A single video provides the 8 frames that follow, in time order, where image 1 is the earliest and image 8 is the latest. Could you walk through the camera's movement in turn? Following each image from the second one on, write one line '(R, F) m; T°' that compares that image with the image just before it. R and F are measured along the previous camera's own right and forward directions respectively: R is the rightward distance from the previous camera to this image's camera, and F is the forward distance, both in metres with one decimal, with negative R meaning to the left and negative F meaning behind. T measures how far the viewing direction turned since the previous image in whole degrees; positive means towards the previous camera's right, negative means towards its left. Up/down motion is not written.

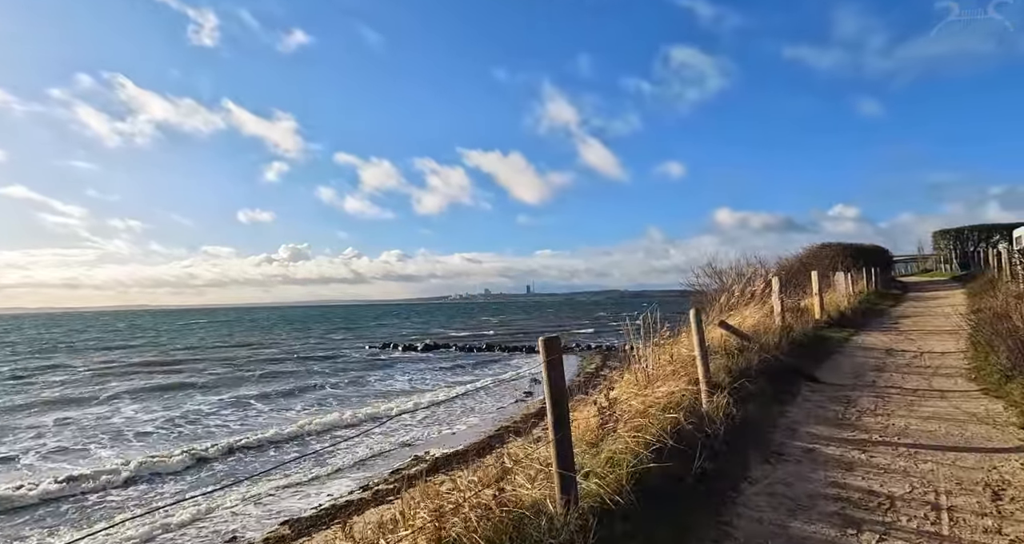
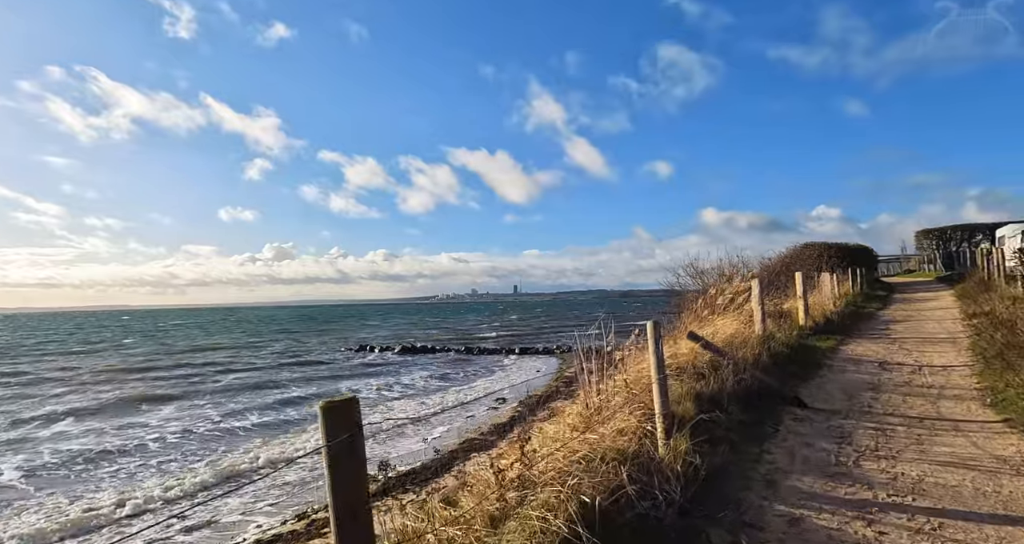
(+0.7, +1.2) m; +1°
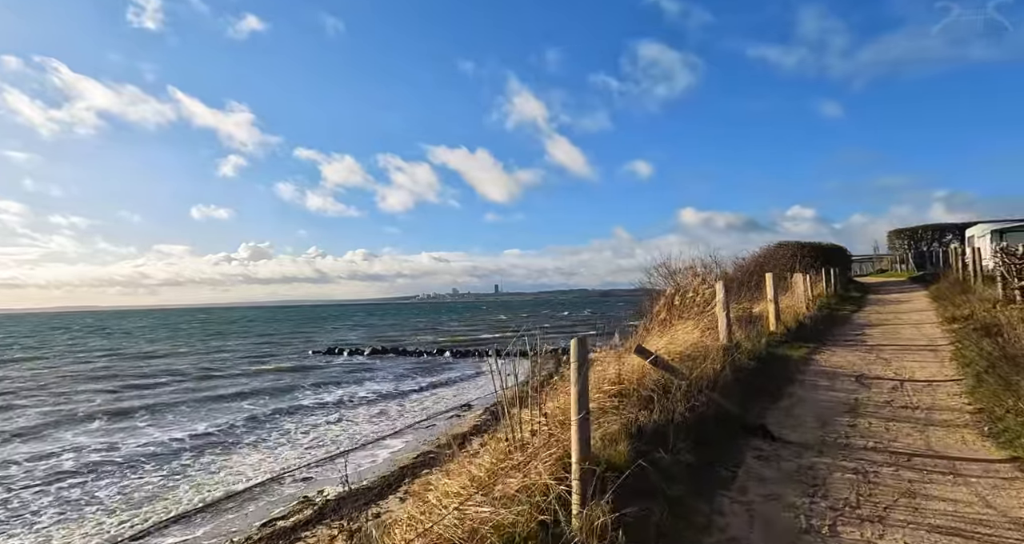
(+0.7, +1.1) m; +2°
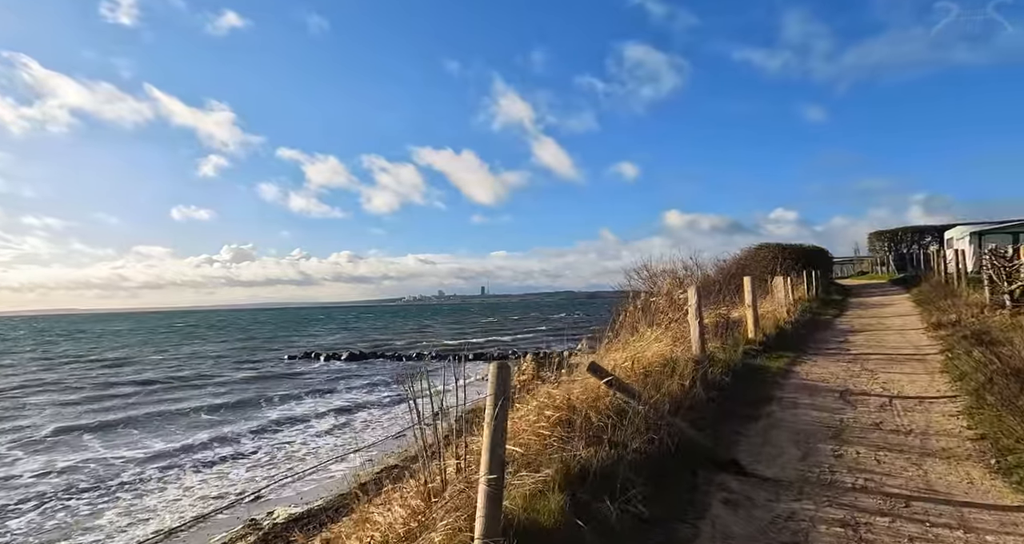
(+0.5, +0.8) m; +1°
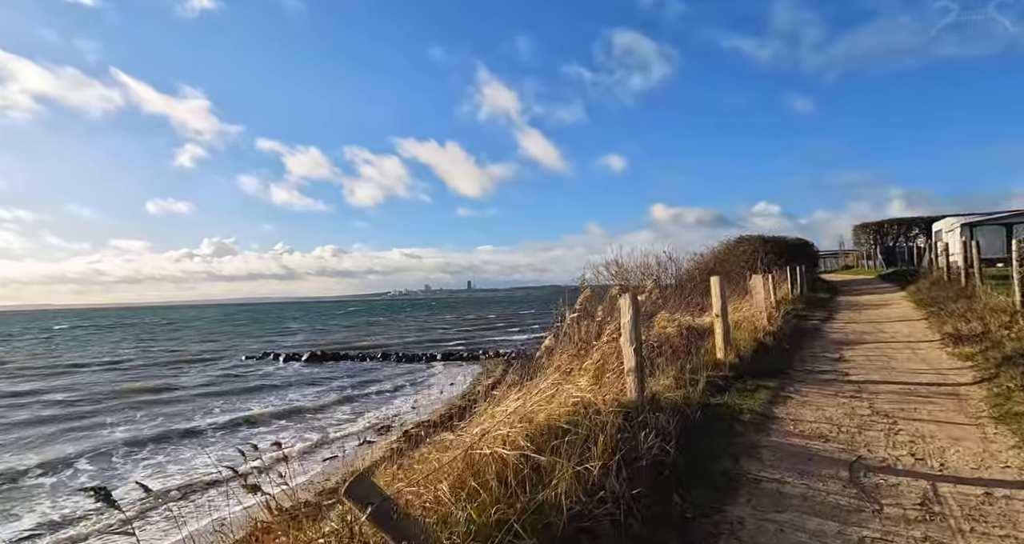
(+1.3, +2.4) m; +2°
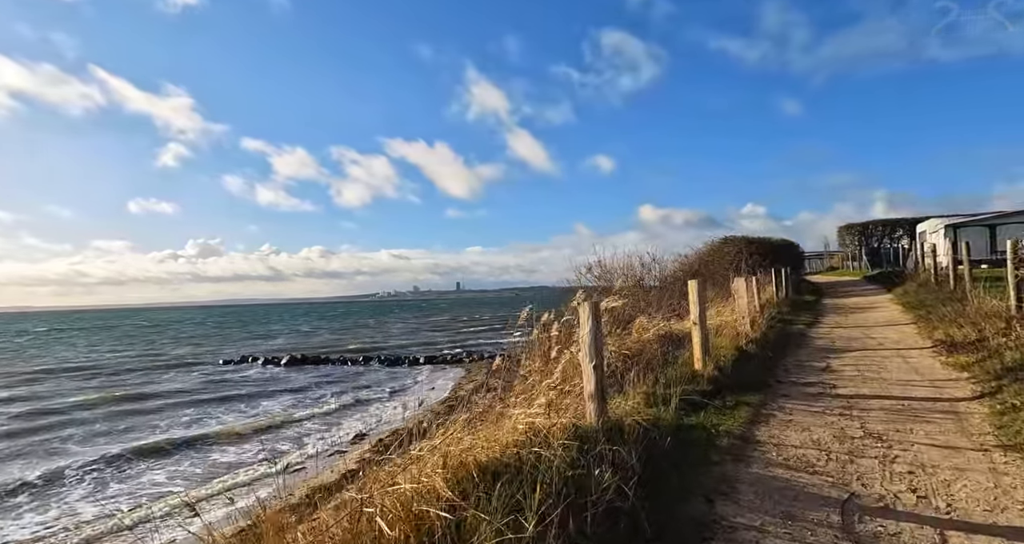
(+0.4, +0.6) m; +1°
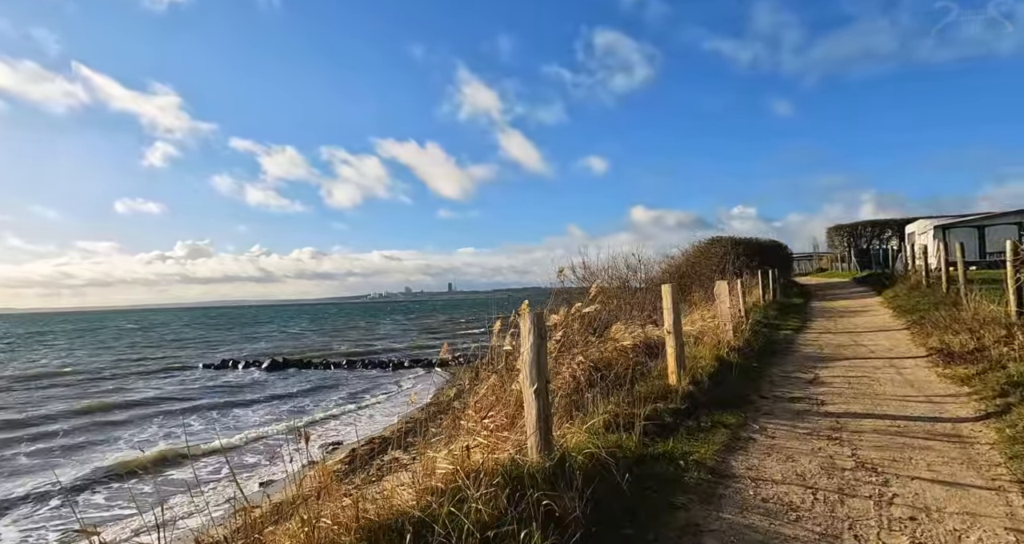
(+0.4, +0.7) m; +1°
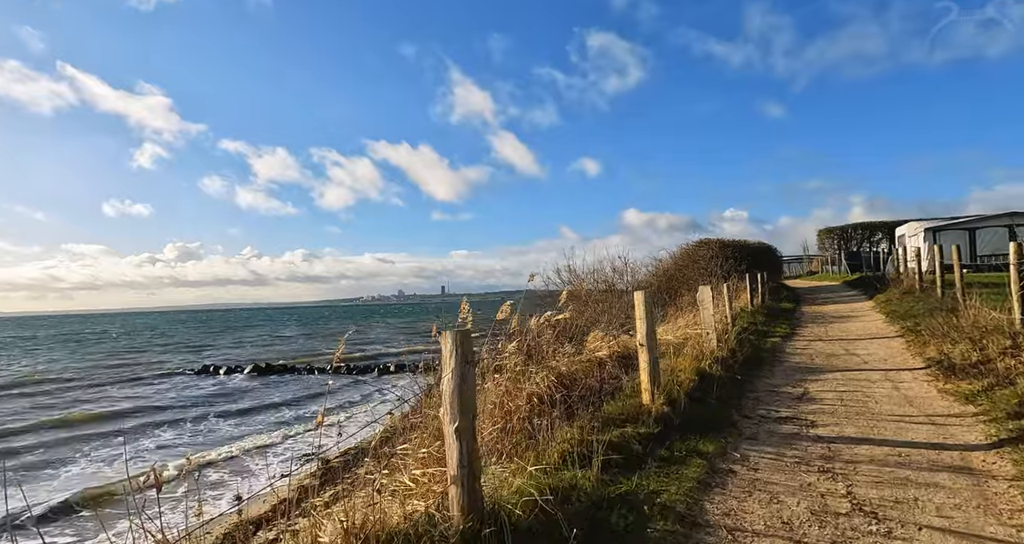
(+0.4, +0.7) m; +1°
